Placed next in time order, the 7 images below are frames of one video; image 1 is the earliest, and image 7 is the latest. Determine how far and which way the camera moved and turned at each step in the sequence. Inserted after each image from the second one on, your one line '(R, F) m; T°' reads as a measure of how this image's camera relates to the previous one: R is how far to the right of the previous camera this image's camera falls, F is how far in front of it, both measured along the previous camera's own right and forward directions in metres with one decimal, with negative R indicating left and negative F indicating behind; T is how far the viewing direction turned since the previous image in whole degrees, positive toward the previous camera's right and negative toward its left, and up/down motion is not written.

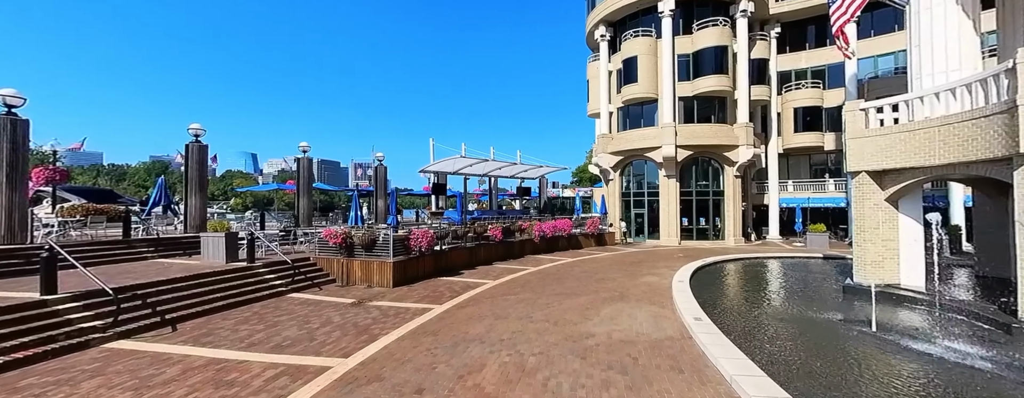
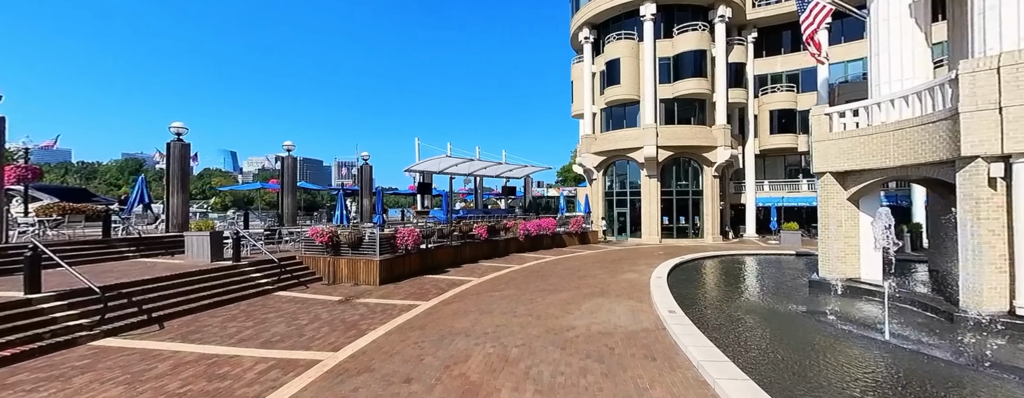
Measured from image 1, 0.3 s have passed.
(0.0, -0.3) m; +2°
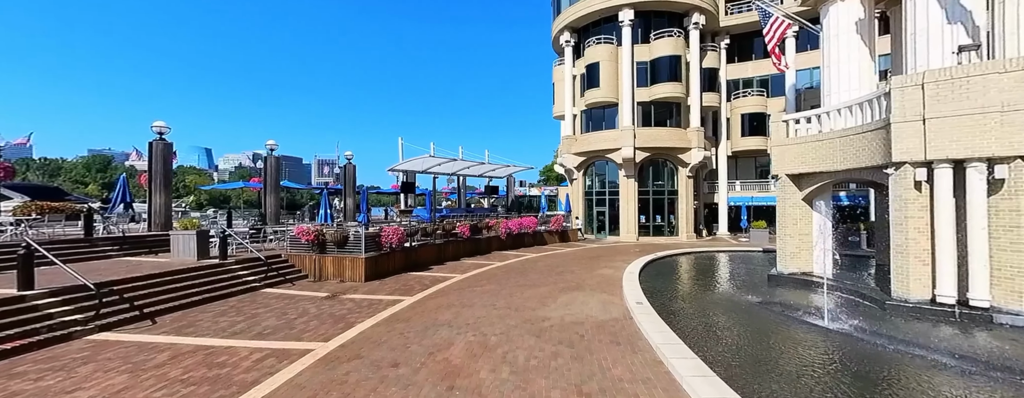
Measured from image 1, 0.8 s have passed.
(+0.1, -0.6) m; +2°
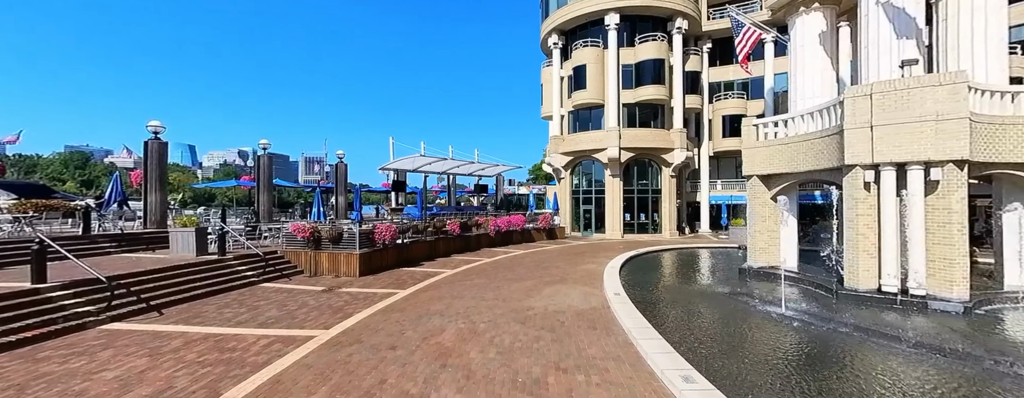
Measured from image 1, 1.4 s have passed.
(0.0, -0.7) m; +1°
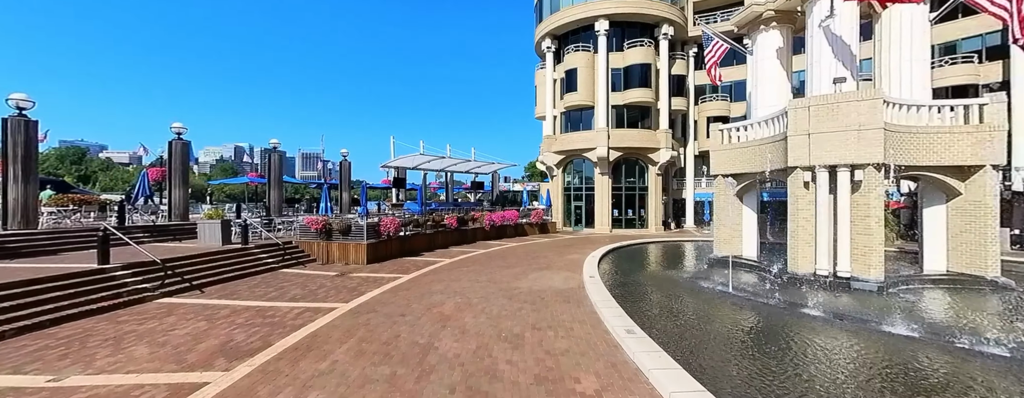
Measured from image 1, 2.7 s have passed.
(+0.2, -1.6) m; 0°
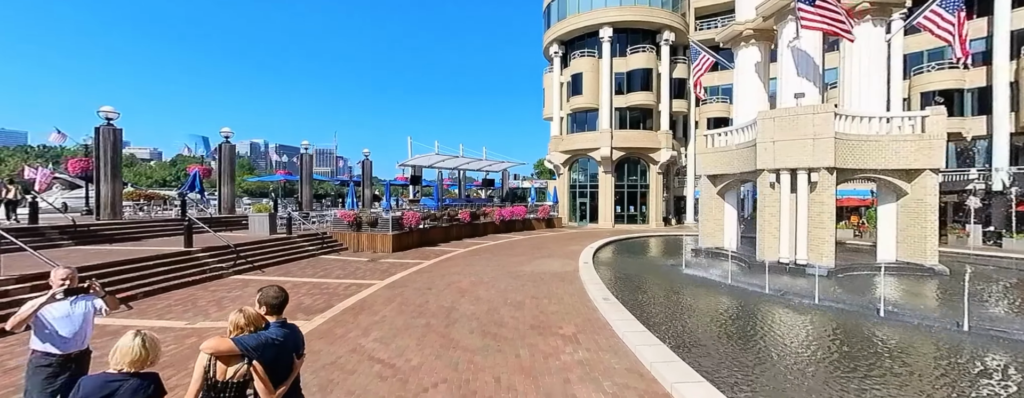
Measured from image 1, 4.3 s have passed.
(+0.1, -2.1) m; -1°
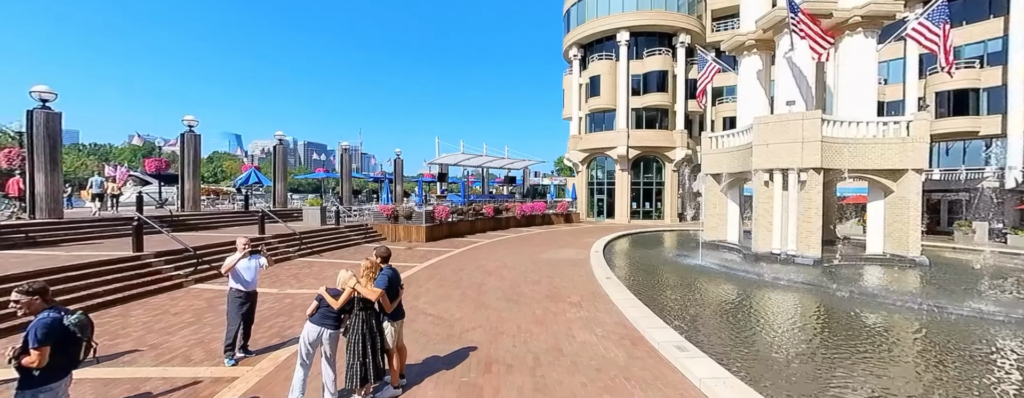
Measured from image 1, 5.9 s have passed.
(+0.1, -1.9) m; -3°
